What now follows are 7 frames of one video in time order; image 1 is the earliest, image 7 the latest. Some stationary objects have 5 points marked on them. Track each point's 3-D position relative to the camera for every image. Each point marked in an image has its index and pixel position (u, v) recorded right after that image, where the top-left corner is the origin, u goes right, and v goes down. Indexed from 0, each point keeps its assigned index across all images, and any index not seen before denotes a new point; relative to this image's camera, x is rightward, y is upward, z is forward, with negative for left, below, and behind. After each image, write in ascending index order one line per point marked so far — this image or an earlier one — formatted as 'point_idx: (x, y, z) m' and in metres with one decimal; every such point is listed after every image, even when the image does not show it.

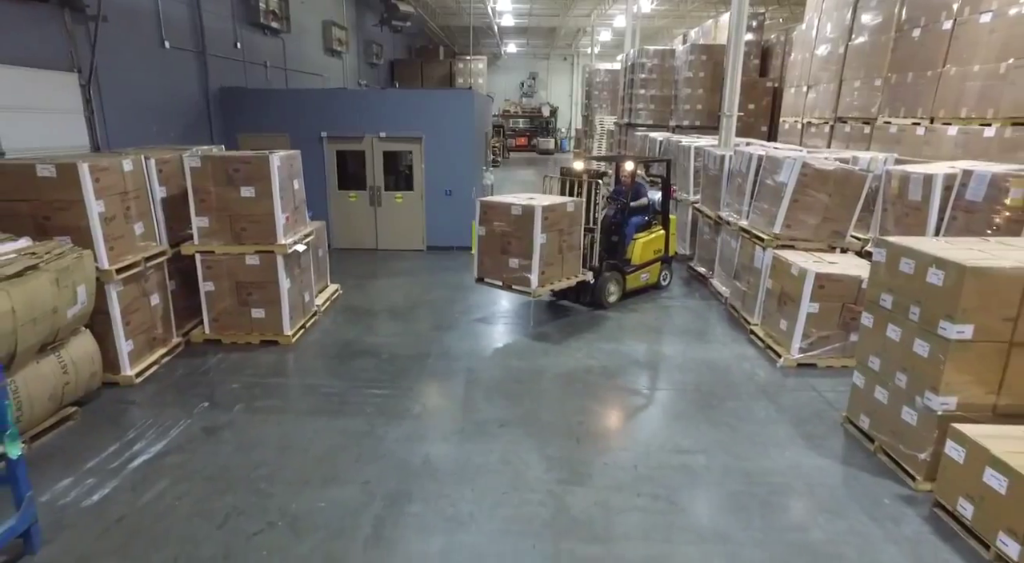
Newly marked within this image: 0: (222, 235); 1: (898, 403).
0: (-2.4, +0.4, +4.8) m
1: (+2.2, -0.7, +3.2) m
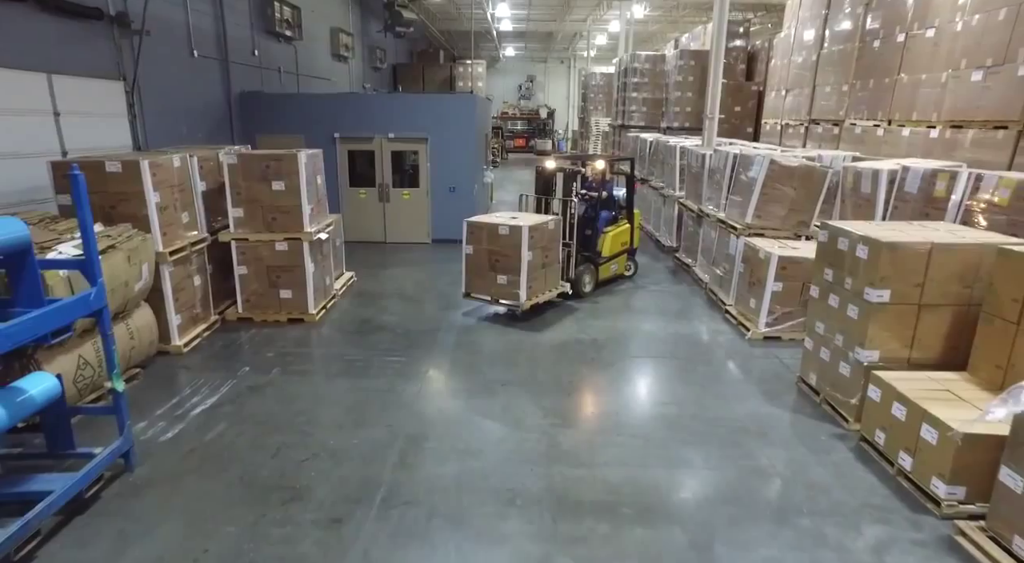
0: (-2.4, +0.5, +5.4) m
1: (+2.2, -0.5, +3.8) m
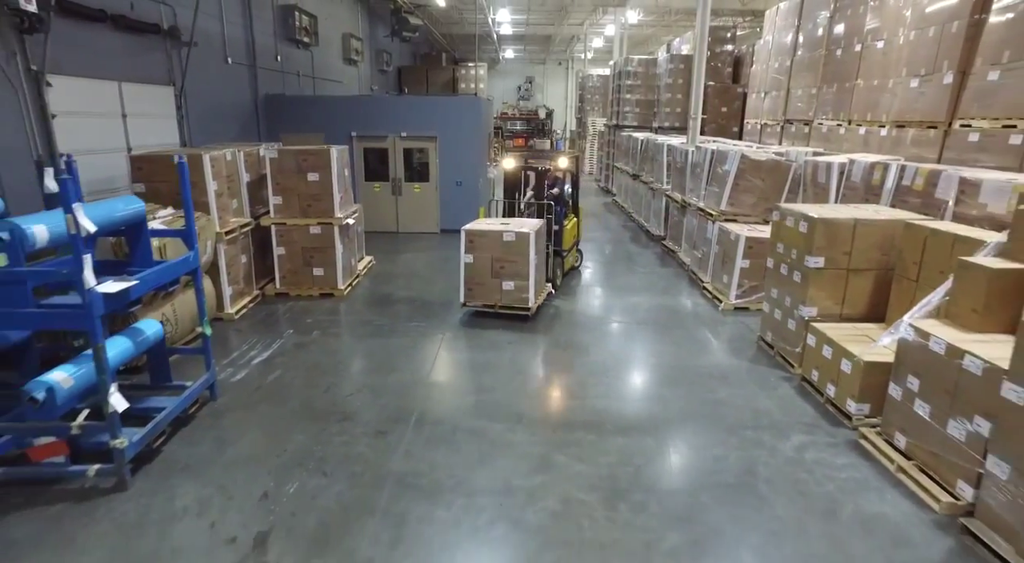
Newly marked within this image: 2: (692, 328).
0: (-2.4, +0.8, +6.2) m
1: (+2.2, -0.3, +4.7) m
2: (+1.8, -0.4, +5.6) m
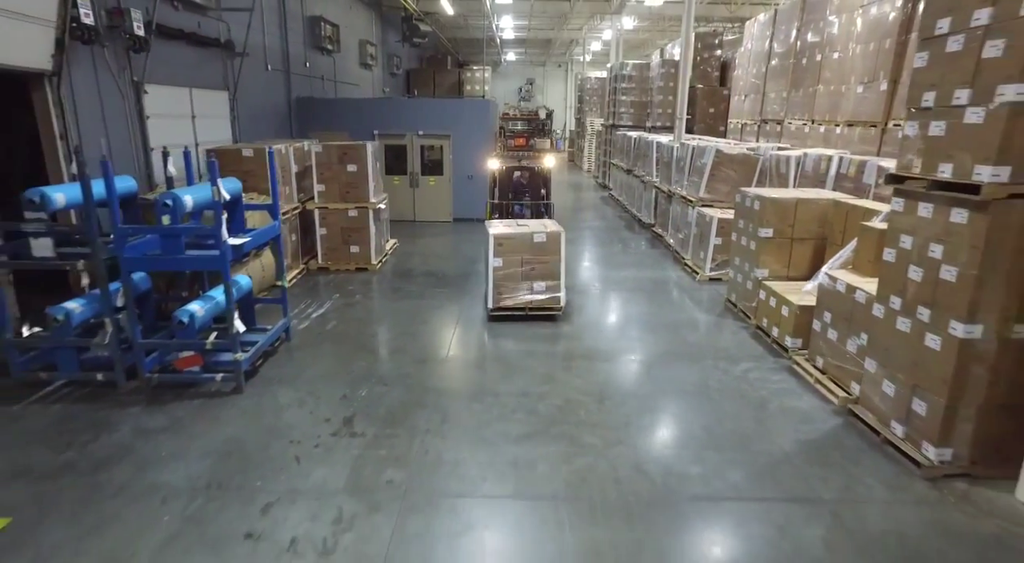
0: (-2.3, +1.1, +7.2) m
1: (+2.3, 0.0, +5.7) m
2: (+1.9, -0.1, +6.7) m
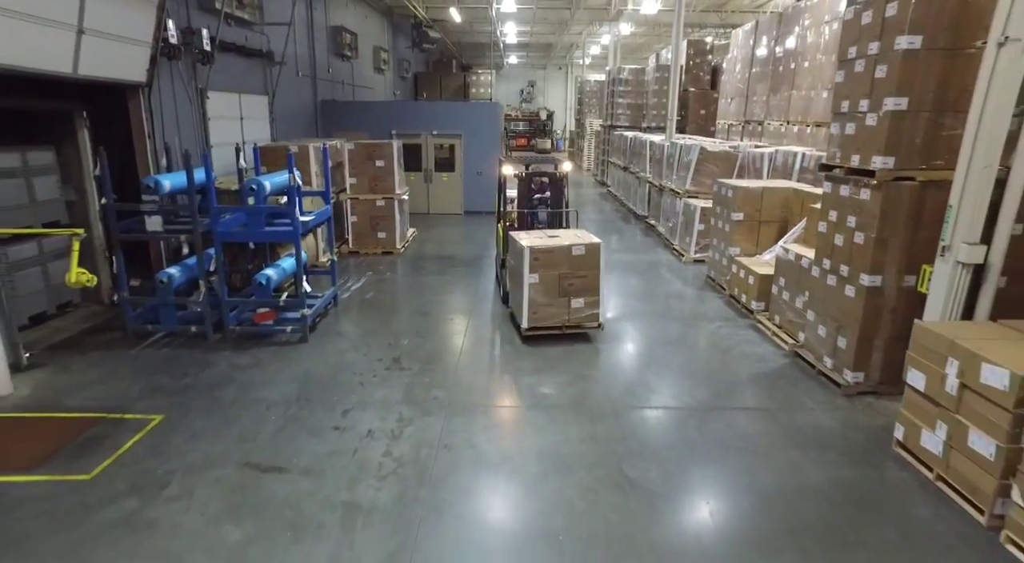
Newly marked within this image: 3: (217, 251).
0: (-2.1, +1.3, +8.2) m
1: (+2.4, +0.3, +6.7) m
2: (+2.0, +0.1, +7.6) m
3: (-2.5, +0.3, +4.7) m
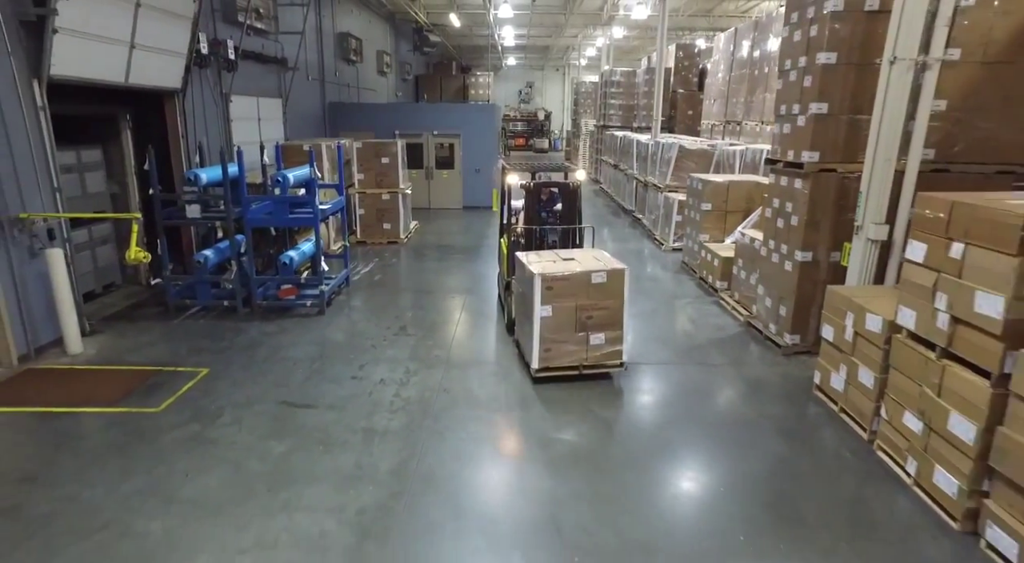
0: (-2.2, +1.5, +8.9) m
1: (+2.3, +0.5, +7.4) m
2: (+1.9, +0.3, +8.4) m
3: (-2.5, +0.4, +5.5) m
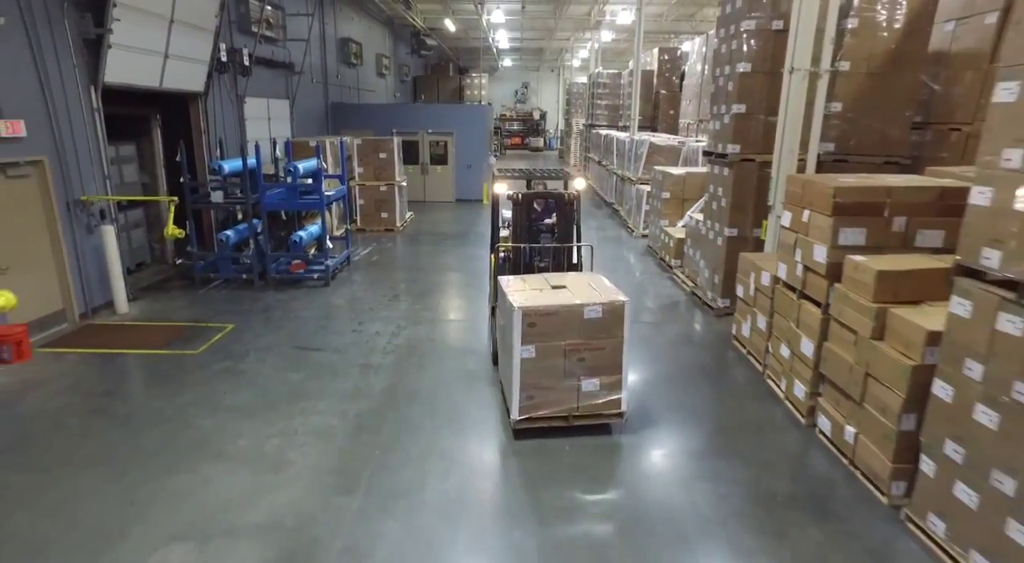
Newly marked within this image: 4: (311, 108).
0: (-2.5, +1.8, +9.8) m
1: (+2.1, +0.7, +8.3) m
2: (+1.7, +0.6, +9.3) m
3: (-2.8, +0.7, +6.4) m
4: (-4.0, +3.4, +11.3) m
